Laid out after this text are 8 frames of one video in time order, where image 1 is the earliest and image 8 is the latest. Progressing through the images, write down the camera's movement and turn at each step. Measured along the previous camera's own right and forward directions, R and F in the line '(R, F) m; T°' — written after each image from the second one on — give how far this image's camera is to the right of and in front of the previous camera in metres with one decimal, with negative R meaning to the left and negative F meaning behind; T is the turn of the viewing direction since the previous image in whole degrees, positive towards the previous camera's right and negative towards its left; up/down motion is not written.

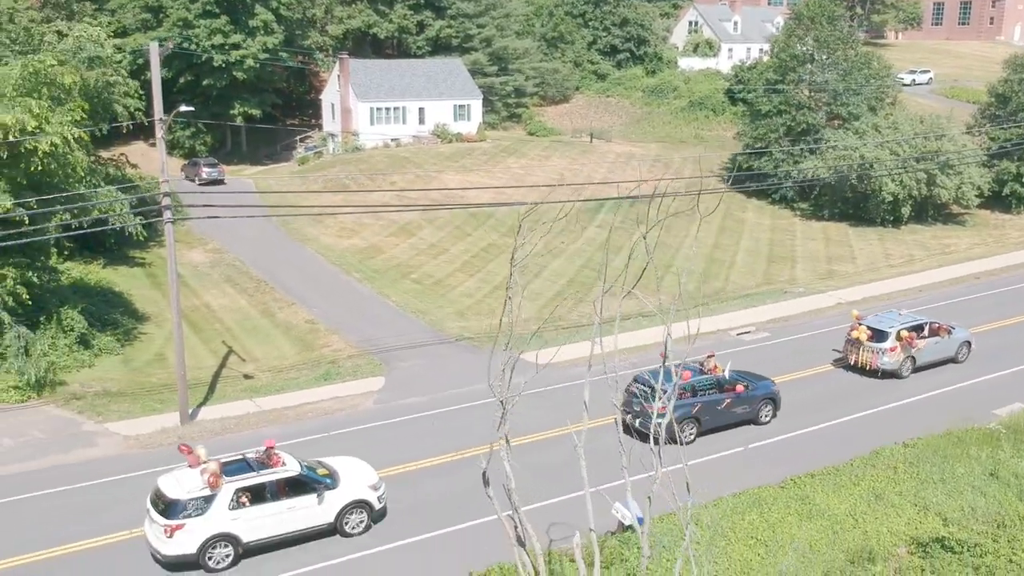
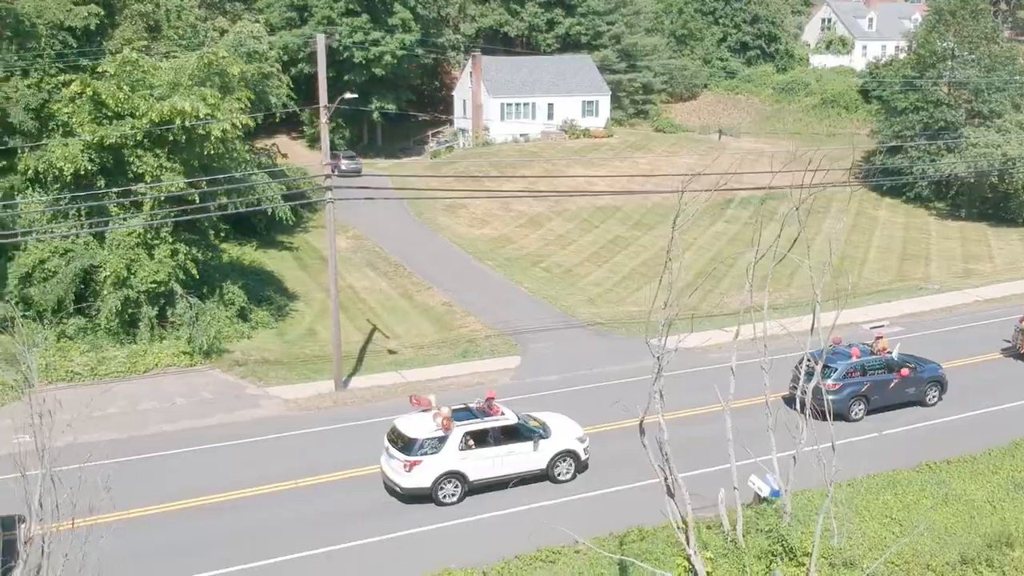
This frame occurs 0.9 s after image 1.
(-0.4, -0.9) m; -7°
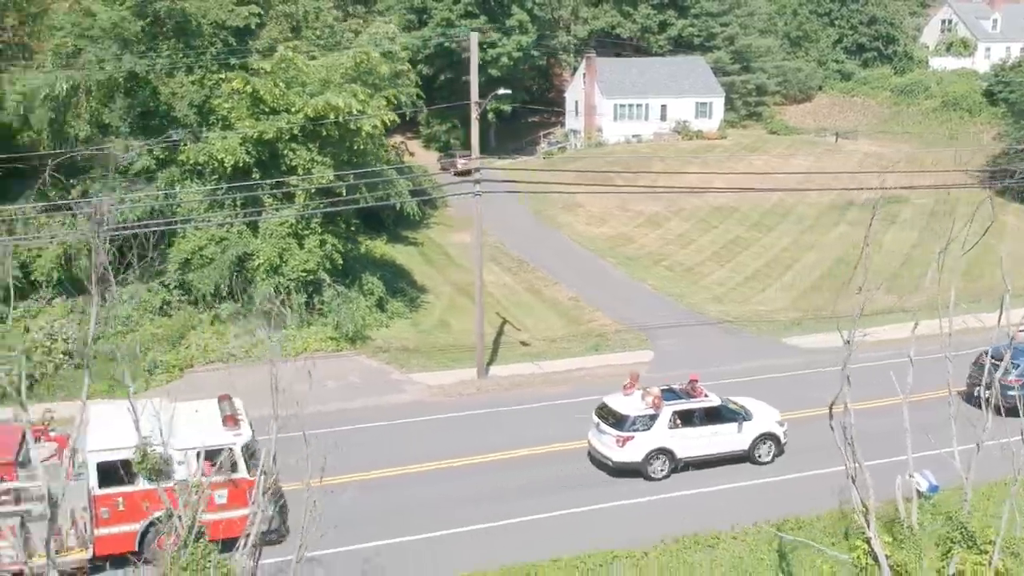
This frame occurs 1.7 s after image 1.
(-1.1, -0.5) m; -5°
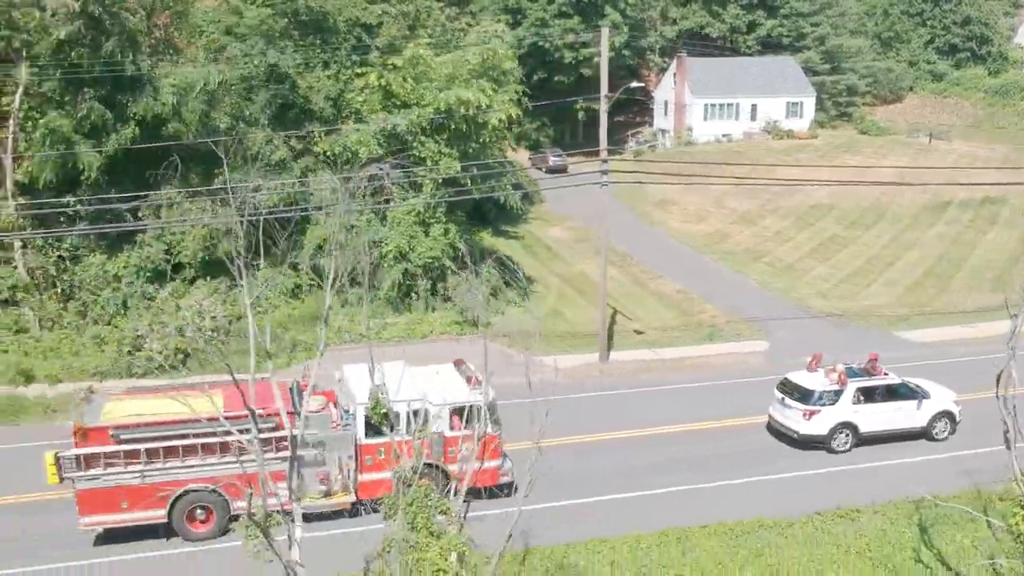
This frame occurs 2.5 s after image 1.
(-1.4, -0.9) m; -4°
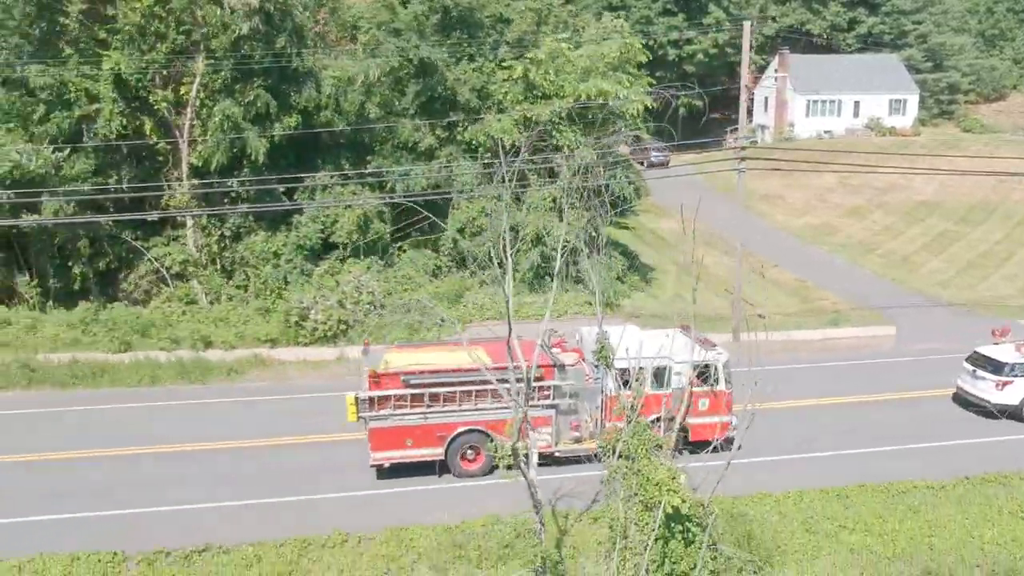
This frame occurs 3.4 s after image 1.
(-1.6, -1.4) m; -4°
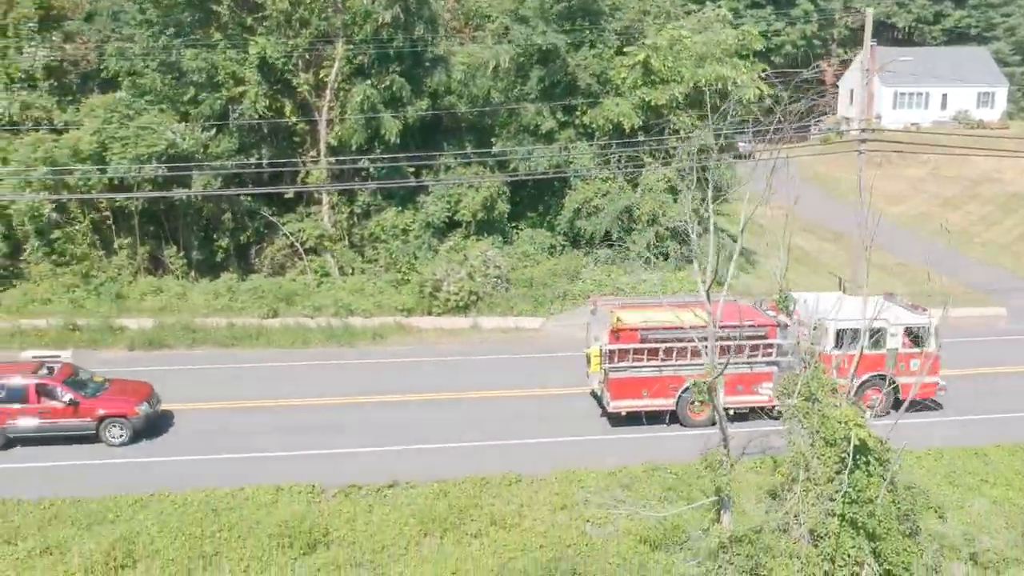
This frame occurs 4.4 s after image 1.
(-1.7, -1.2) m; -3°
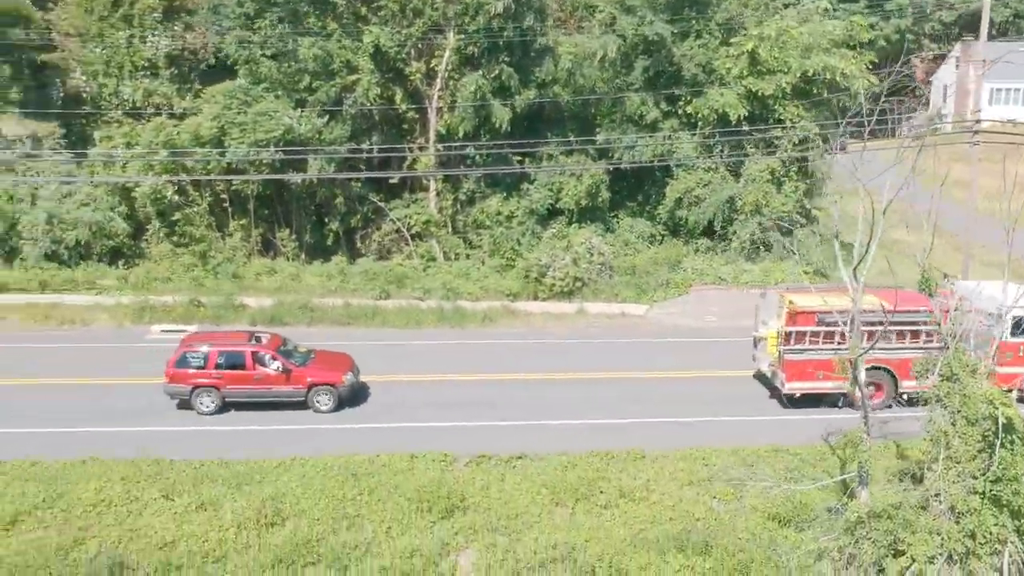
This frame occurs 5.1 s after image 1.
(-1.0, -0.5) m; -4°
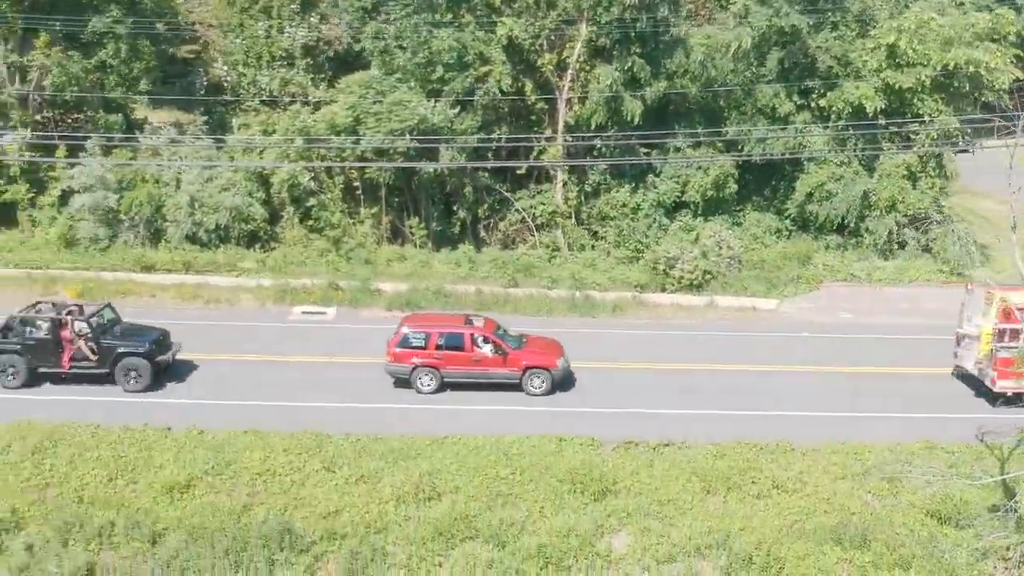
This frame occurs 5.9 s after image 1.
(-1.0, -0.2) m; -5°
